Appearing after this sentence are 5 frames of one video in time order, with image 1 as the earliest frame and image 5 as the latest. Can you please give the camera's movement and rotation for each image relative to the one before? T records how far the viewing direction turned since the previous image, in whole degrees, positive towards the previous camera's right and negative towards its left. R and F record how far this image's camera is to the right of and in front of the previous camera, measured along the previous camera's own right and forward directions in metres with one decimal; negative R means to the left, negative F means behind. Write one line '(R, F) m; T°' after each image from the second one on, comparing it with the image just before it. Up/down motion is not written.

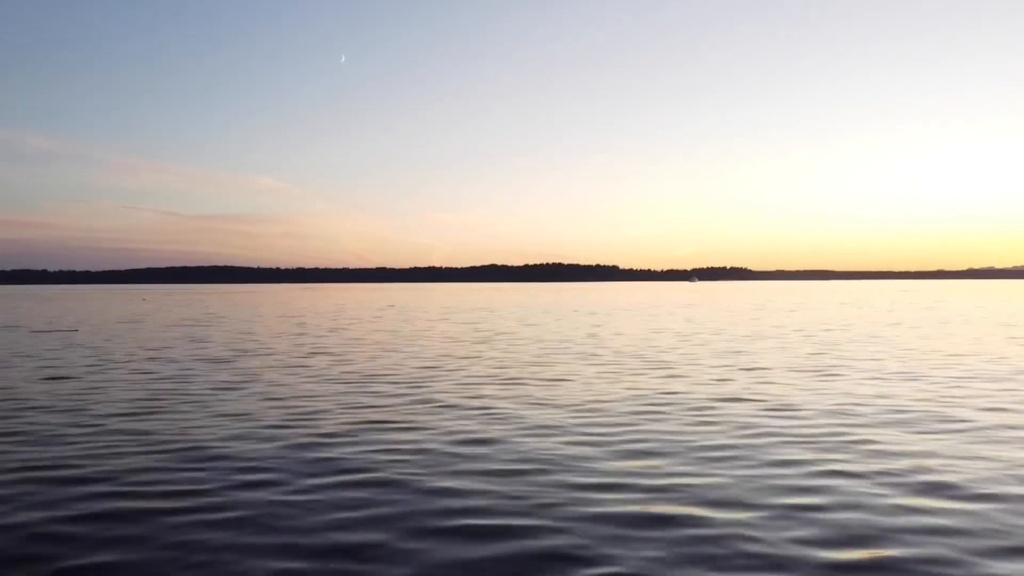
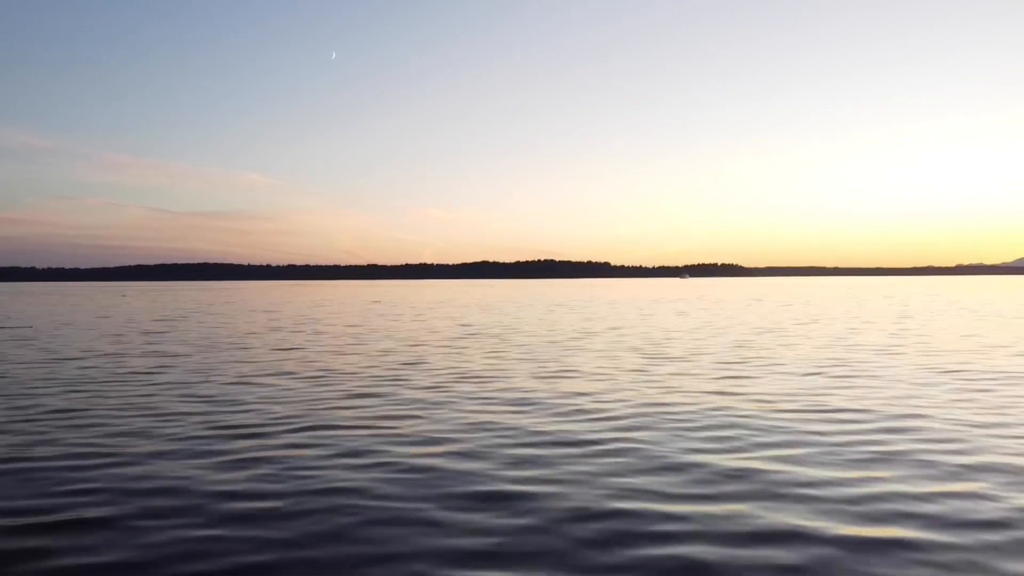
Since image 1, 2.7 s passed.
(+0.1, +1.7) m; 0°
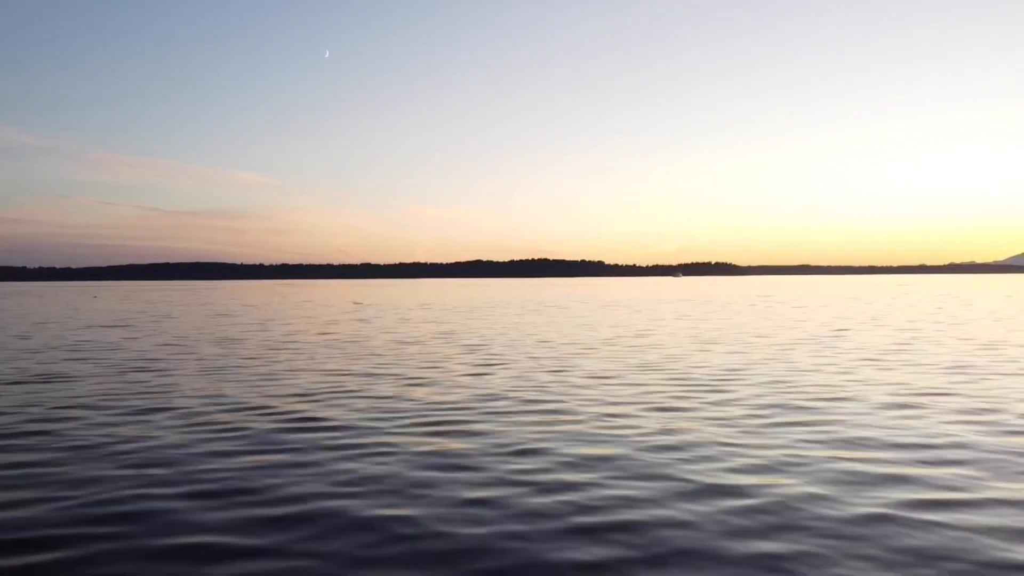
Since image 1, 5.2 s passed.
(+0.1, +4.0) m; 0°
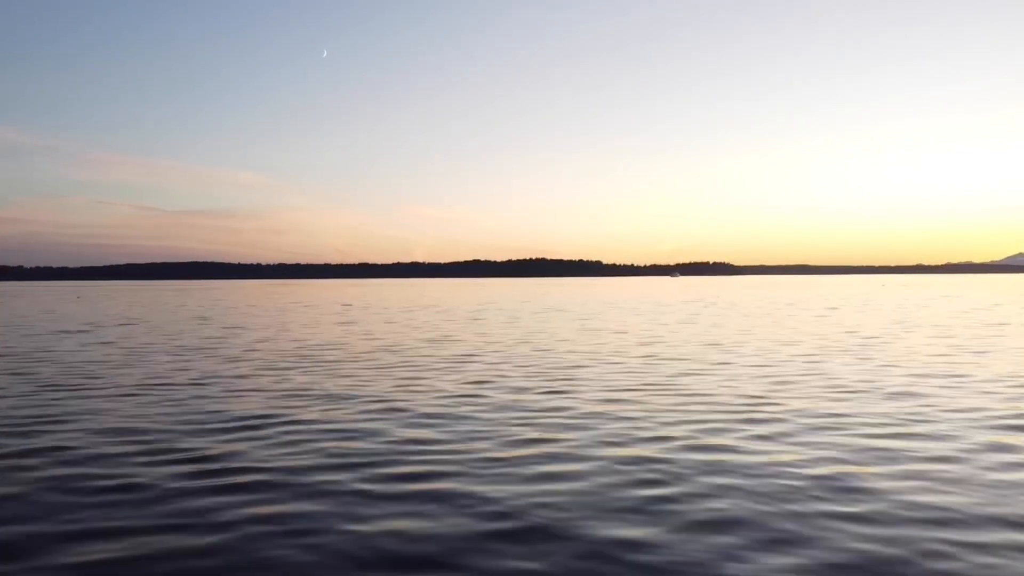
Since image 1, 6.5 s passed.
(0.0, +3.0) m; 0°
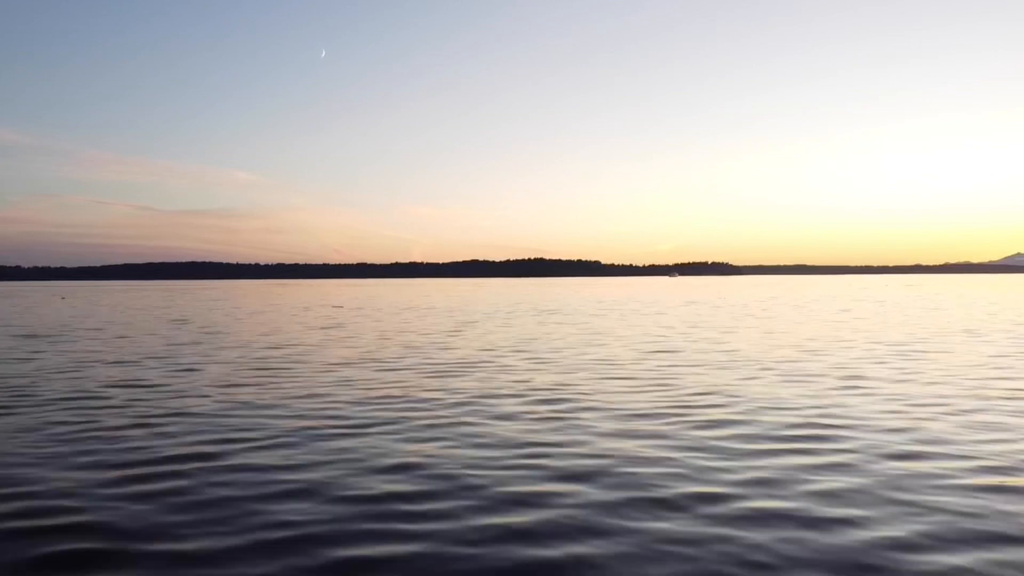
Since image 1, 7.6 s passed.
(-0.3, +3.4) m; 0°
